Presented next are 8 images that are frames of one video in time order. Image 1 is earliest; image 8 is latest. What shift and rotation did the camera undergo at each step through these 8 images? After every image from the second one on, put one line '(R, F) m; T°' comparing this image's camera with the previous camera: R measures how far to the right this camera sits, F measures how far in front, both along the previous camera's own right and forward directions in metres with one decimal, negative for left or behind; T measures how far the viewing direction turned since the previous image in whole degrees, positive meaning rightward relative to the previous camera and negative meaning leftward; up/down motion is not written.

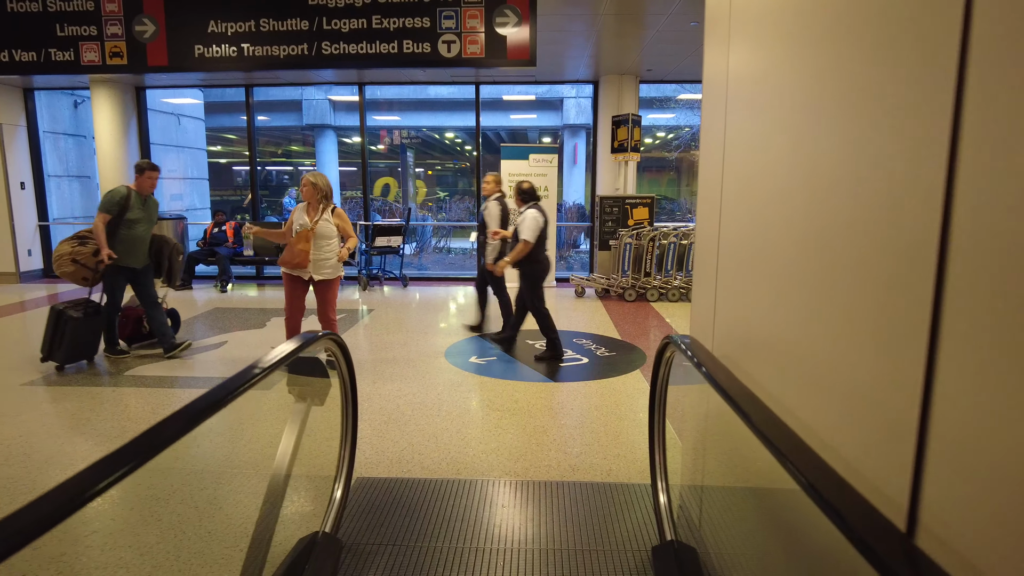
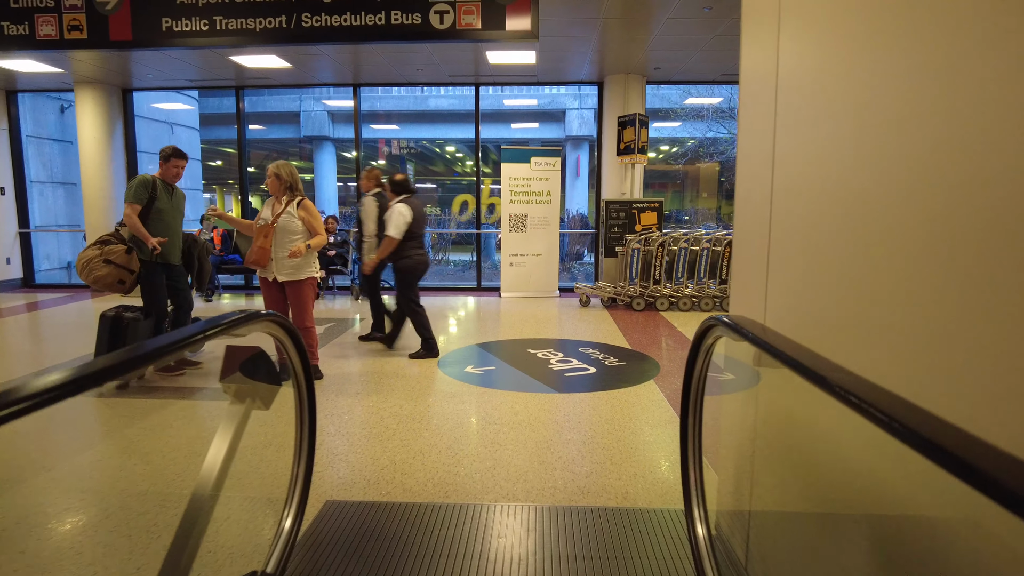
(0.0, +0.4) m; 0°
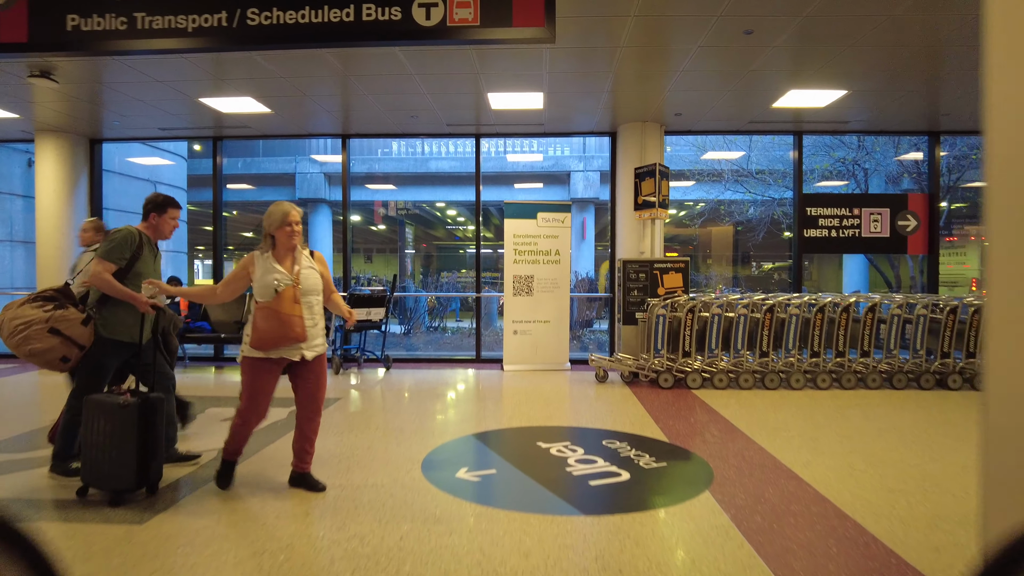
(0.0, +0.9) m; 0°
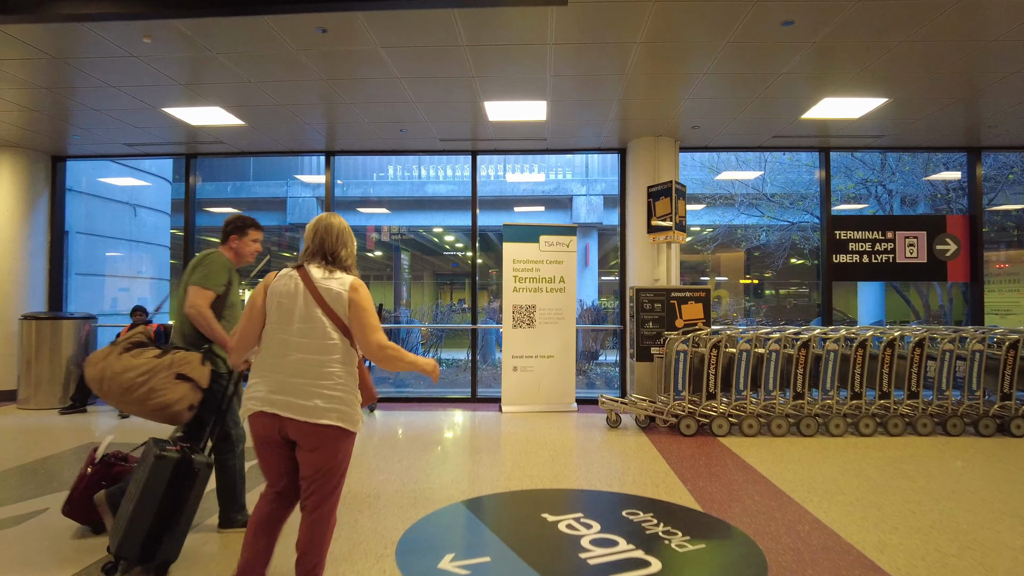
(0.0, +0.6) m; 0°
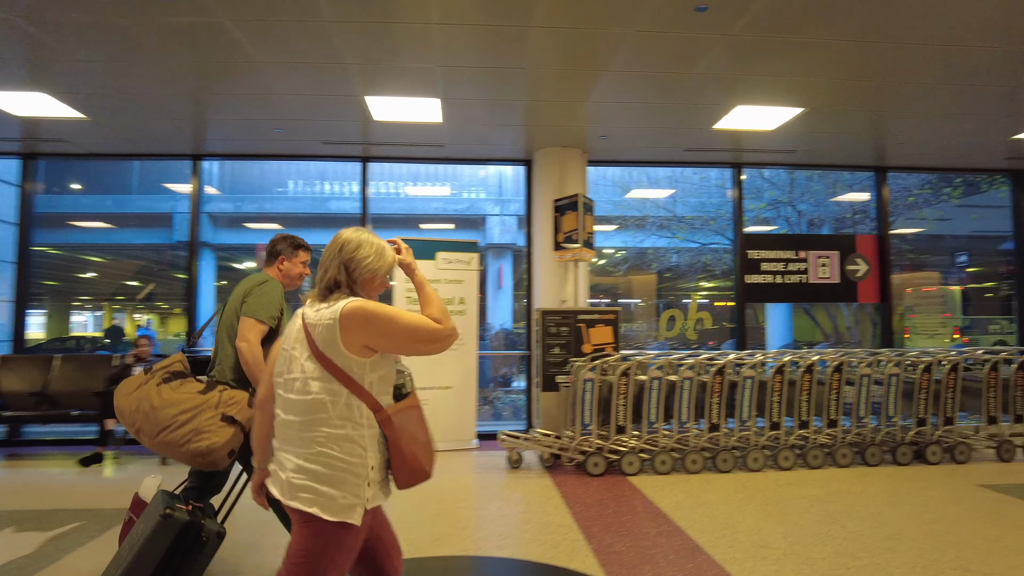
(+0.2, +0.6) m; +7°
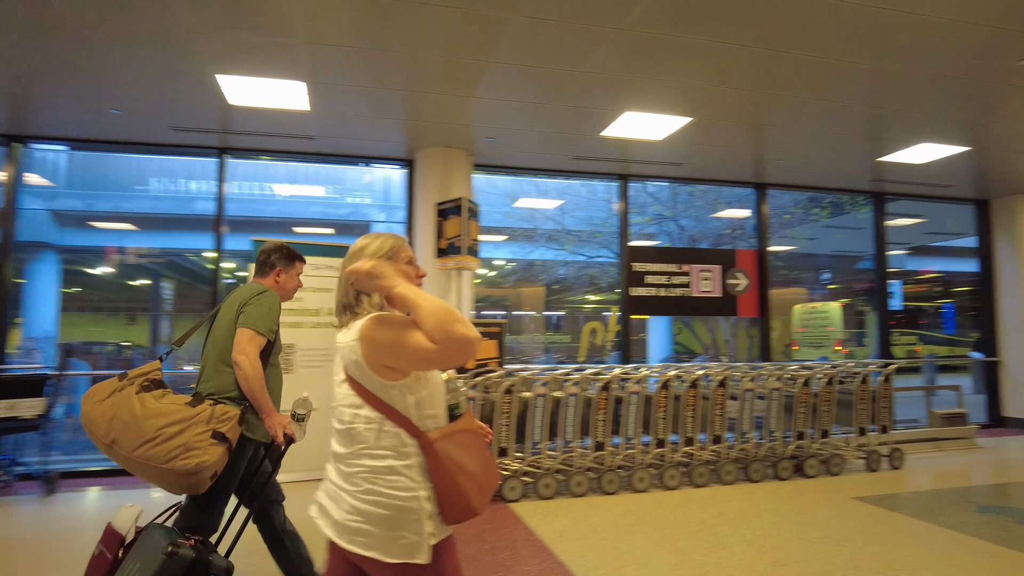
(+0.1, +0.3) m; +9°
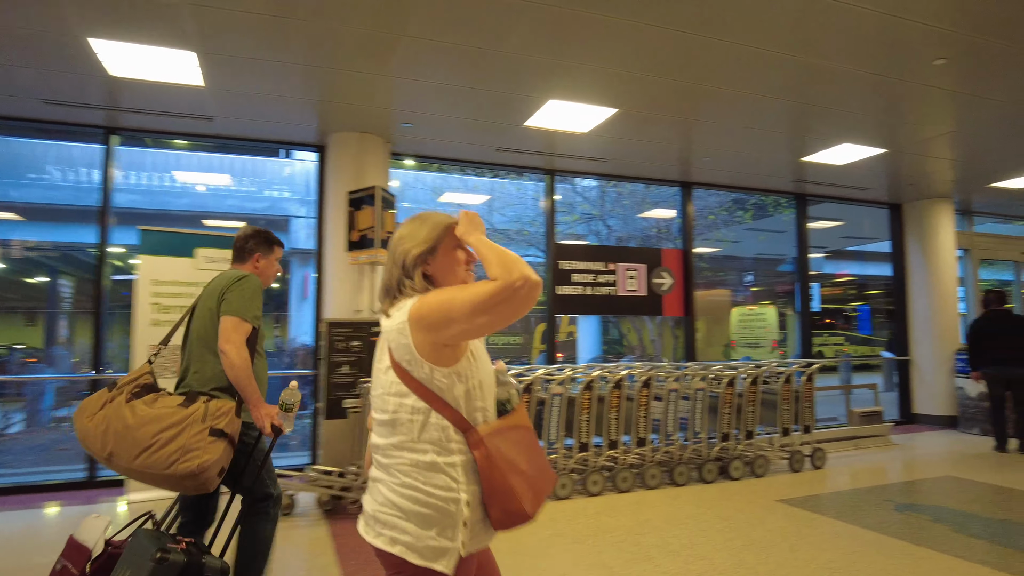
(+0.1, +0.3) m; +6°
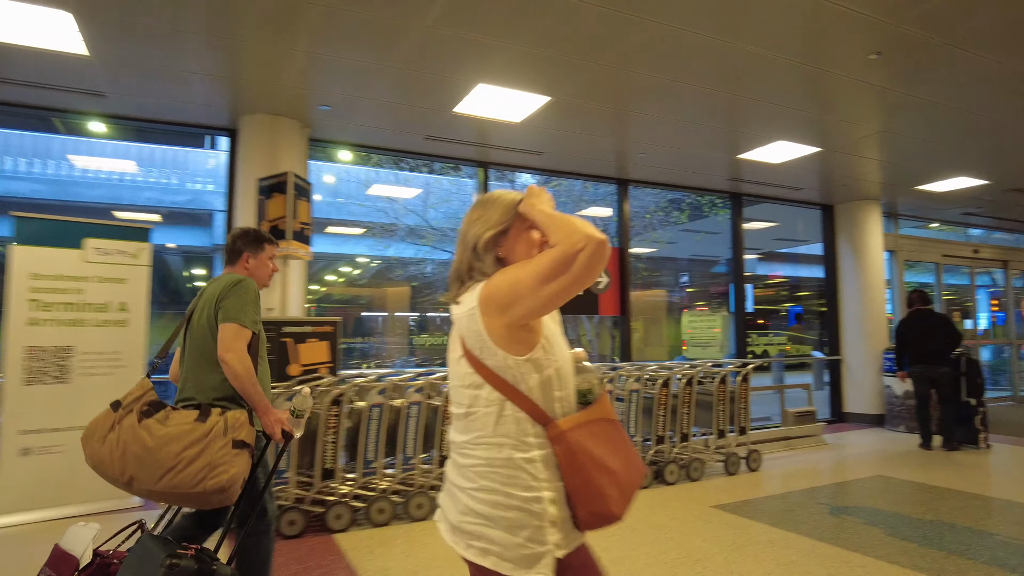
(+0.1, +0.3) m; +5°
